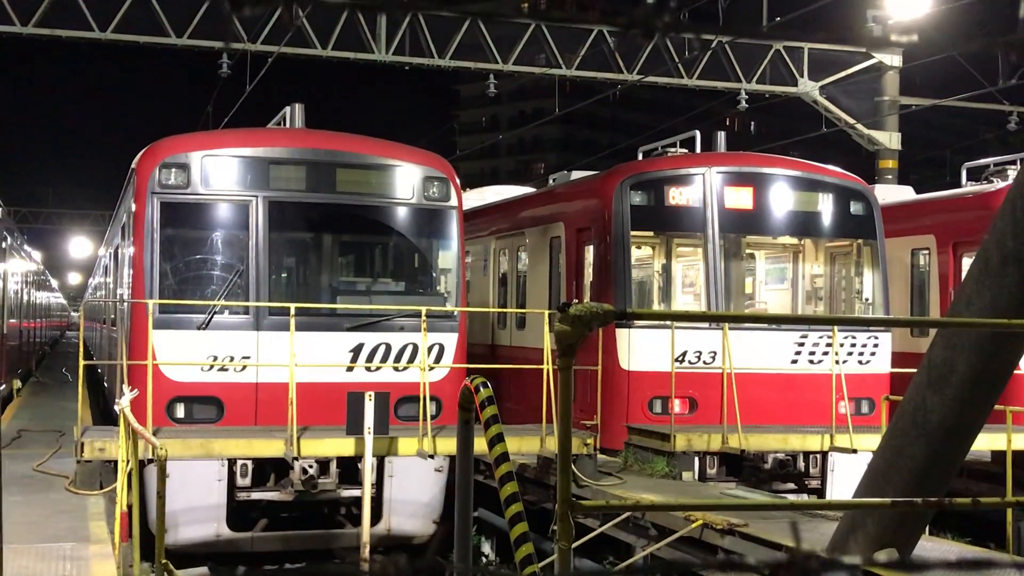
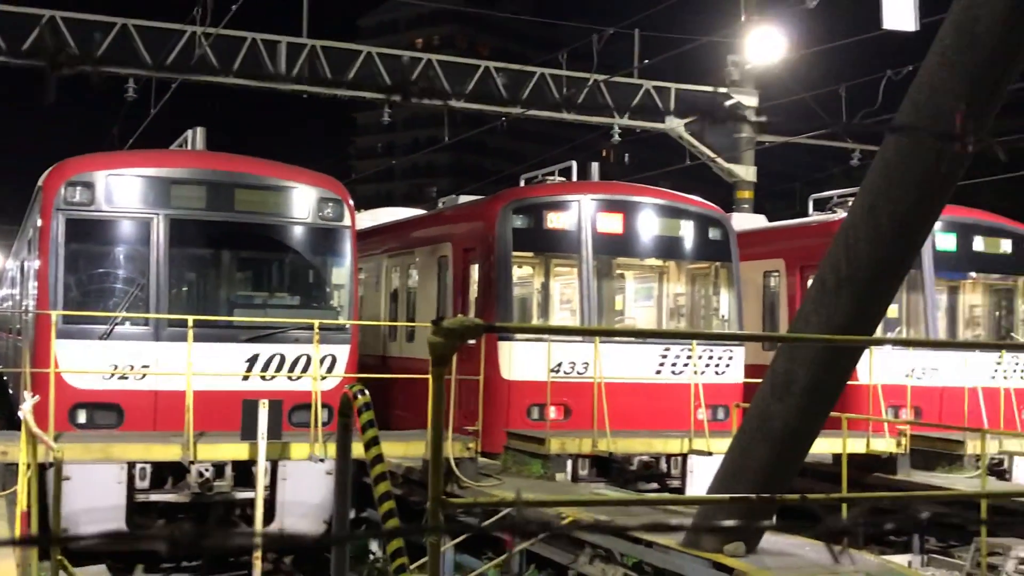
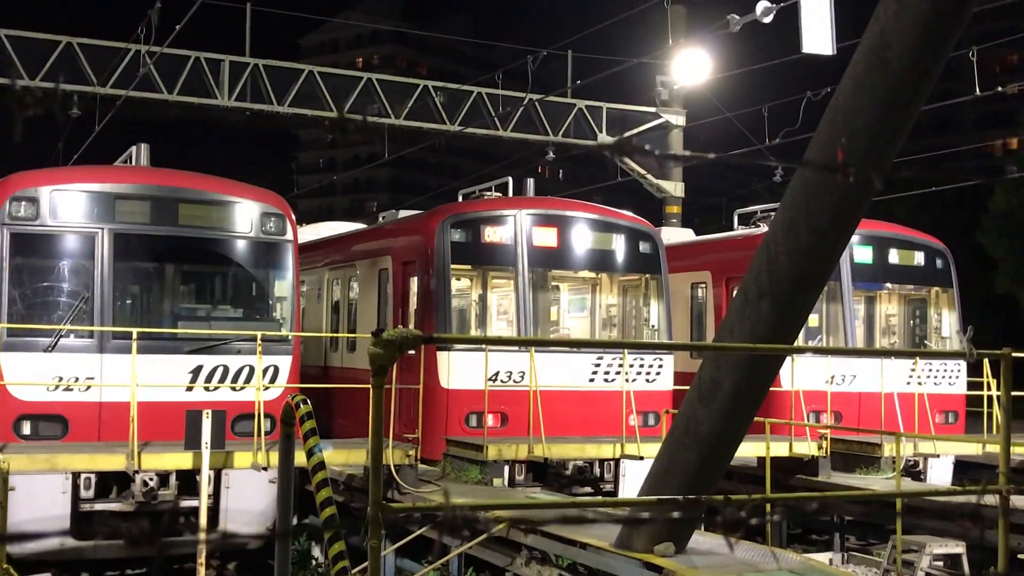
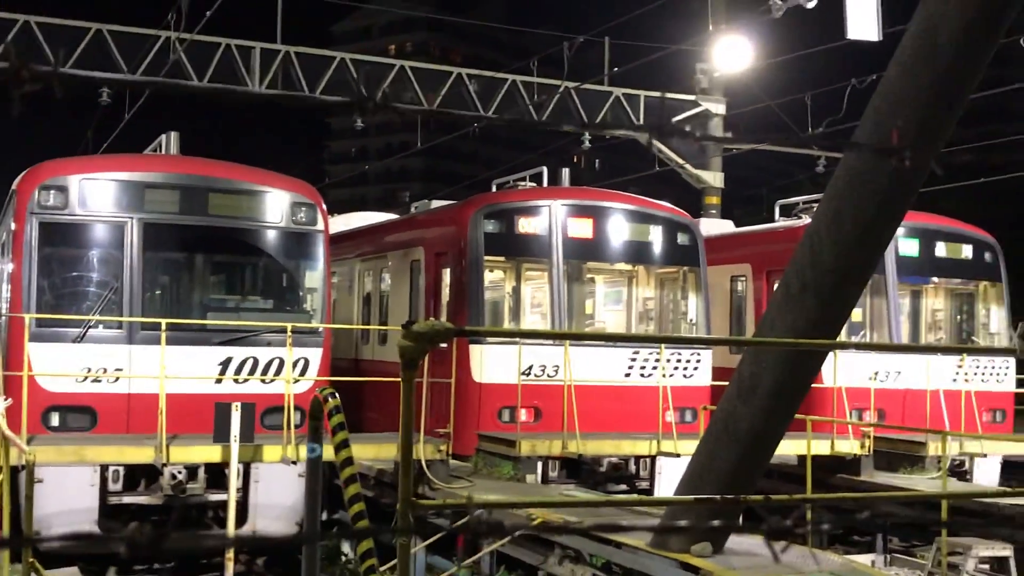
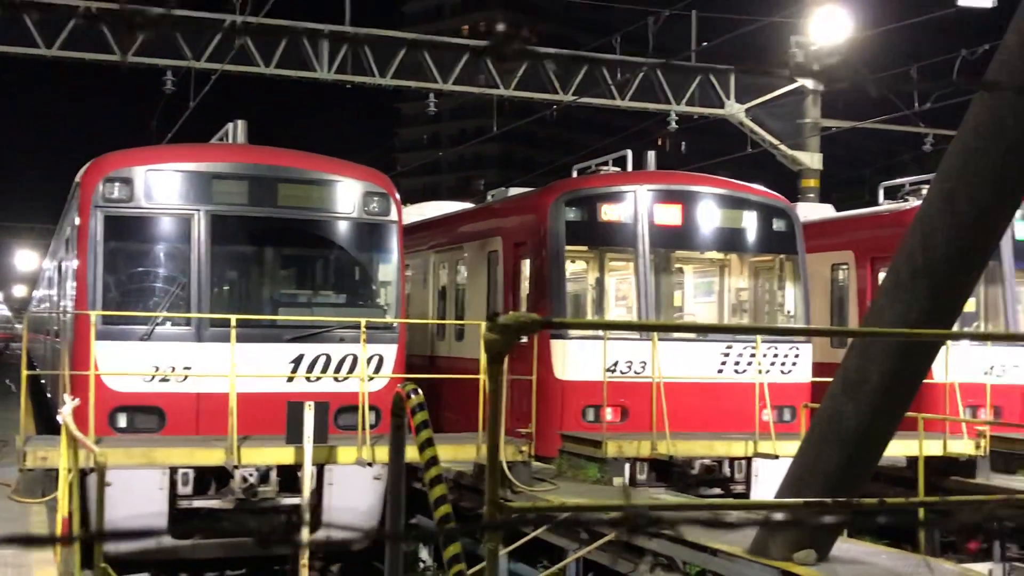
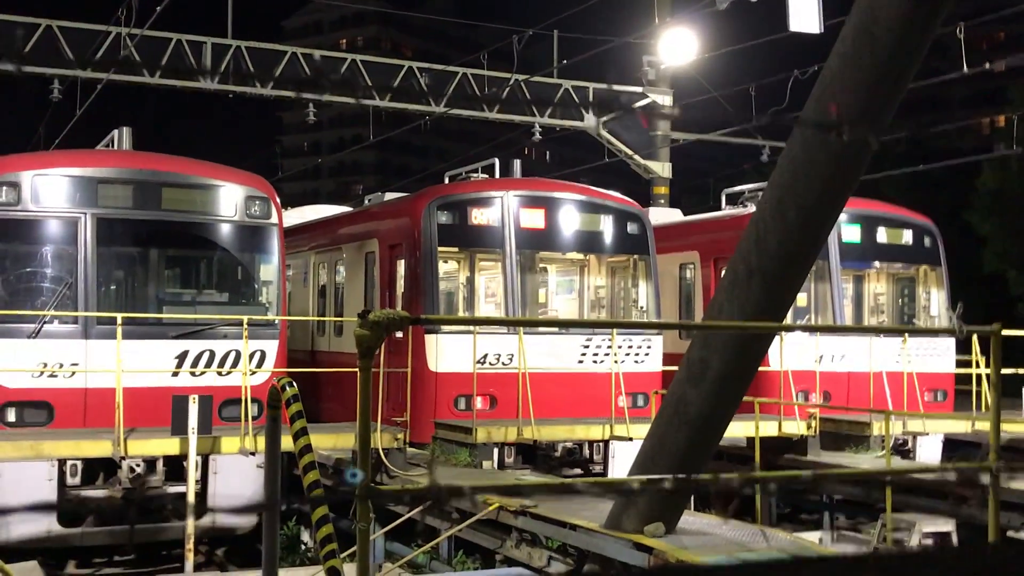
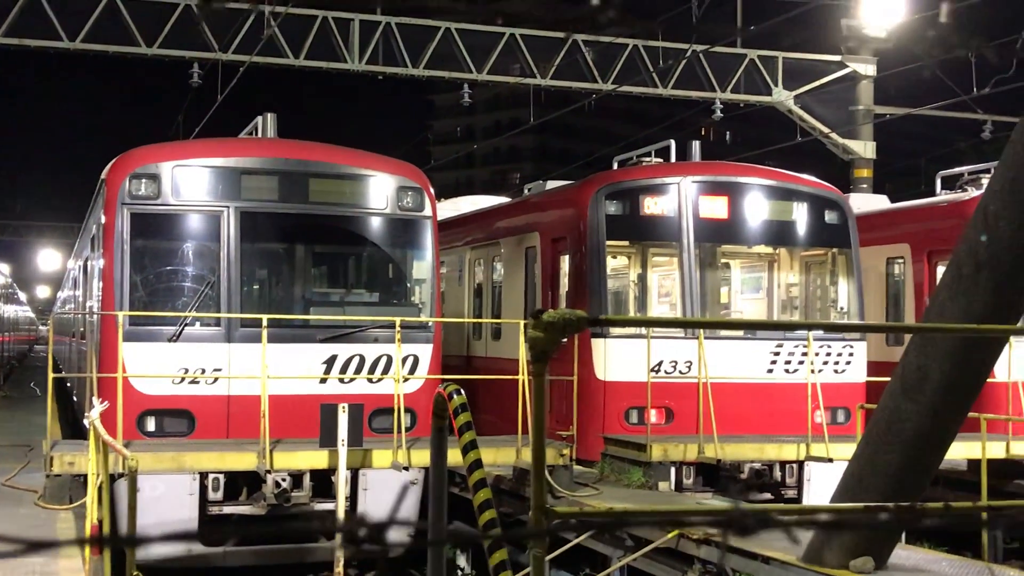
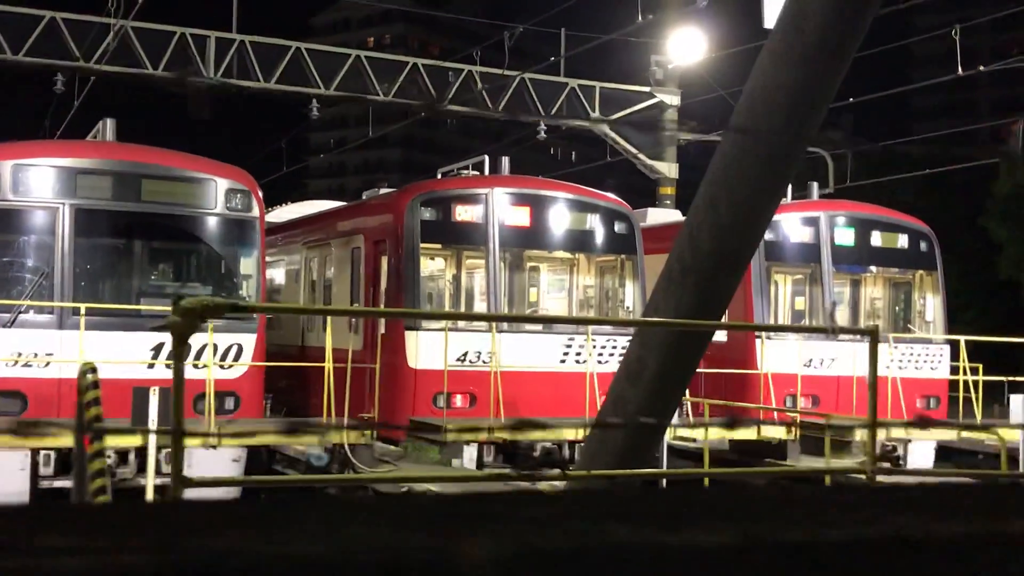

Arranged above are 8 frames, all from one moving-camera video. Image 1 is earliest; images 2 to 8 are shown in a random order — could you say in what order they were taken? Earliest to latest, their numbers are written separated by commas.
7, 5, 2, 4, 3, 6, 8
